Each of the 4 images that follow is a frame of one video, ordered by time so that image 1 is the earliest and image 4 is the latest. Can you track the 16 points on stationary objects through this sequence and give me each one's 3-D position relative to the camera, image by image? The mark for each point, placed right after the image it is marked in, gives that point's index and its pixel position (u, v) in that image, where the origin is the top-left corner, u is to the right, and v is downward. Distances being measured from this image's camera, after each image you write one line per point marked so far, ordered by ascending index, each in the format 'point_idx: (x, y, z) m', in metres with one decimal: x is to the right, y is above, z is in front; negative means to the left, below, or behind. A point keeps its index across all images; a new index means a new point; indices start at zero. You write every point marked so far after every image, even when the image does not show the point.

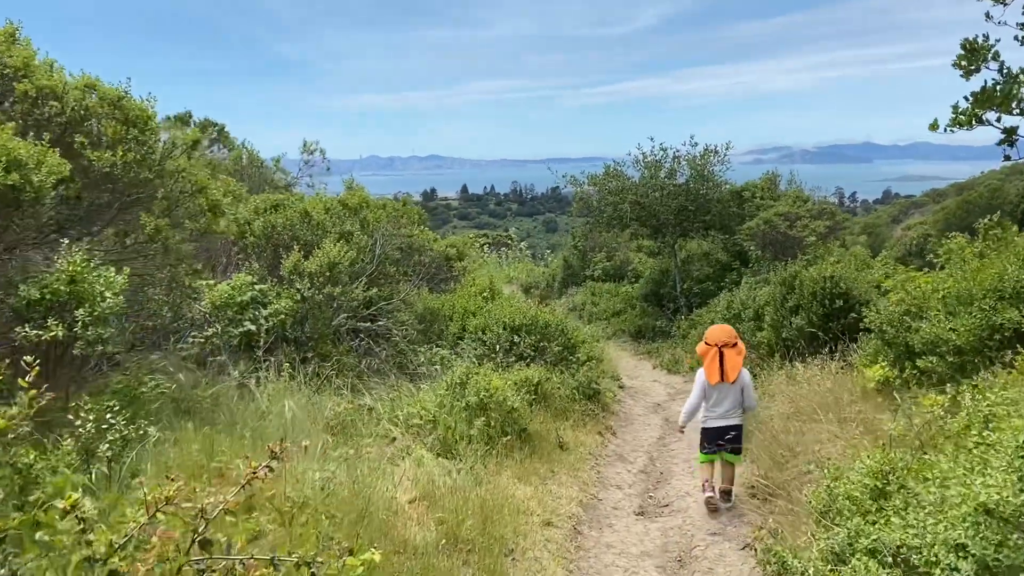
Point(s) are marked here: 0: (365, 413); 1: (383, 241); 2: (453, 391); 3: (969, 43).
0: (-1.2, -1.0, +6.7) m
1: (-1.4, +0.5, +9.0) m
2: (-0.5, -0.9, +7.0) m
3: (+3.9, +2.1, +7.3) m
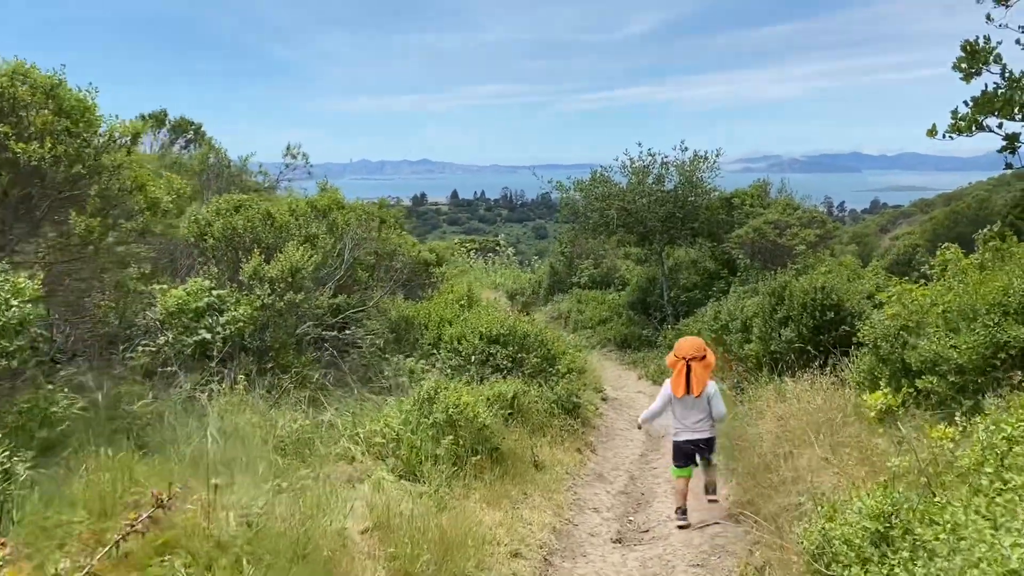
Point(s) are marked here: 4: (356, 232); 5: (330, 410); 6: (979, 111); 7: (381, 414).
0: (-1.4, -1.1, +6.3) m
1: (-1.7, +0.4, +8.6) m
2: (-0.7, -0.9, +6.6) m
3: (+3.7, +2.0, +6.9) m
4: (-1.7, +0.6, +8.8) m
5: (-1.4, -1.0, +6.7) m
6: (+3.8, +1.4, +6.9) m
7: (-1.0, -1.0, +6.6) m
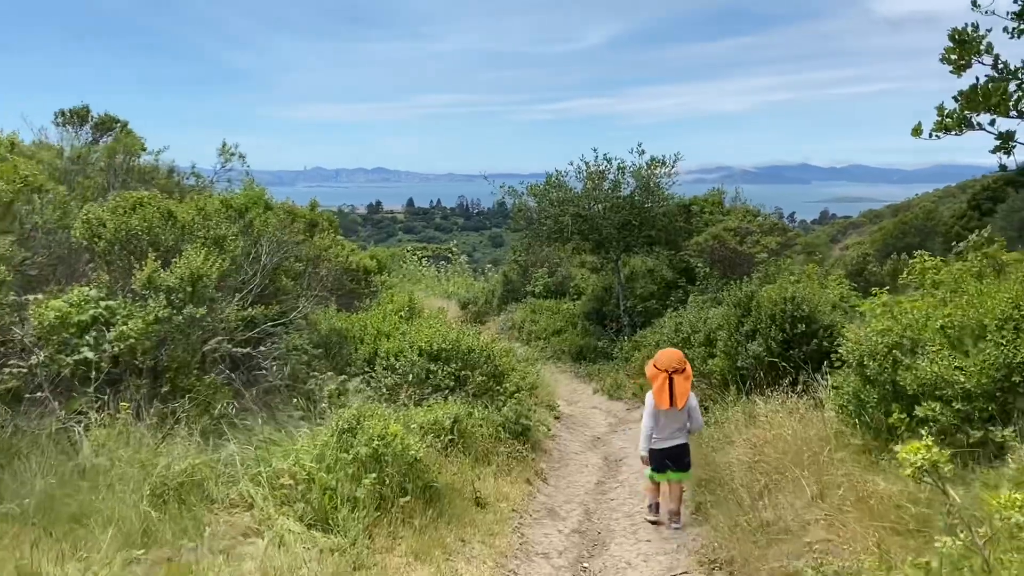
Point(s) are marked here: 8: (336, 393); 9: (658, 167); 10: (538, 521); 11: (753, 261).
0: (-1.8, -1.1, +5.2) m
1: (-2.2, +0.4, +7.6) m
2: (-1.1, -1.0, +5.6) m
3: (+3.3, +1.9, +6.2) m
4: (-2.2, +0.5, +7.8) m
5: (-1.9, -1.0, +5.7) m
6: (+3.4, +1.4, +6.2) m
7: (-1.4, -1.1, +5.6) m
8: (-1.5, -0.9, +7.2) m
9: (+2.9, +2.4, +16.8) m
10: (+0.2, -1.8, +6.5) m
11: (+4.5, +0.5, +15.9) m
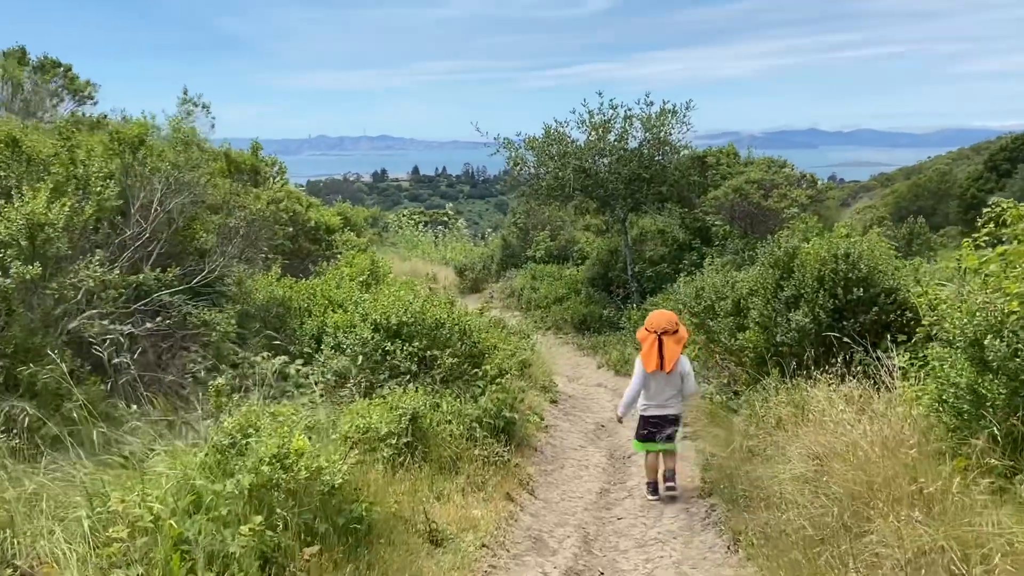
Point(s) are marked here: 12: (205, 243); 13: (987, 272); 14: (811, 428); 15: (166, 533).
0: (-2.0, -0.9, +3.5) m
1: (-2.4, +0.6, +5.8) m
2: (-1.3, -0.8, +3.8) m
3: (+3.1, +2.2, +4.2) m
4: (-2.4, +0.8, +6.0) m
5: (-2.1, -0.8, +3.9) m
6: (+3.2, +1.6, +4.3) m
7: (-1.6, -0.8, +3.8) m
8: (-1.7, -0.6, +5.5) m
9: (+2.8, +3.1, +14.9) m
10: (0.0, -1.5, +4.7) m
11: (+4.4, +1.2, +14.0) m
12: (-2.4, +0.4, +6.7) m
13: (+2.6, +0.1, +4.7) m
14: (+1.9, -0.9, +5.3) m
15: (-1.4, -1.0, +3.4) m
